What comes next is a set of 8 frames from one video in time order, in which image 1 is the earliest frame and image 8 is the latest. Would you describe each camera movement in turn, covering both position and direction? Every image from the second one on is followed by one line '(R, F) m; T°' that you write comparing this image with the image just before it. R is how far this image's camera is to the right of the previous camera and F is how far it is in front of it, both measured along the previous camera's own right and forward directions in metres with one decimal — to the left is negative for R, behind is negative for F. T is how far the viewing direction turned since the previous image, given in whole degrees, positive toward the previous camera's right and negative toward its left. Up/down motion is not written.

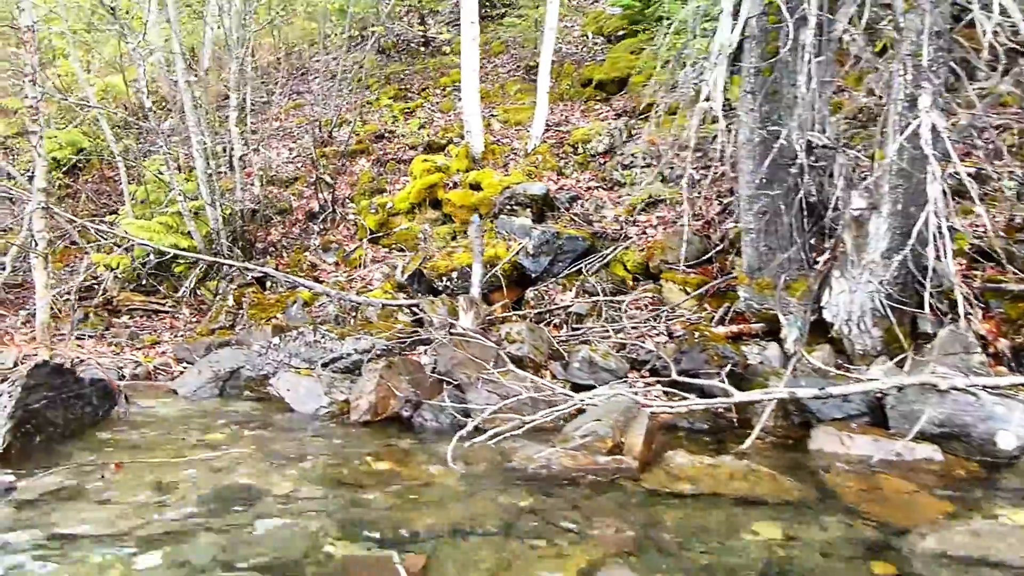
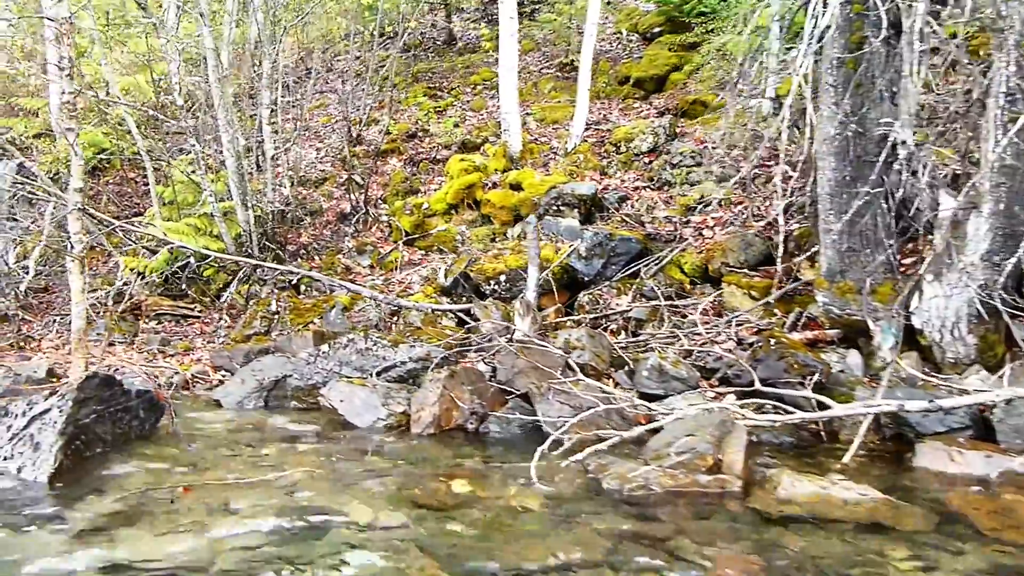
(-0.4, +0.5) m; 0°
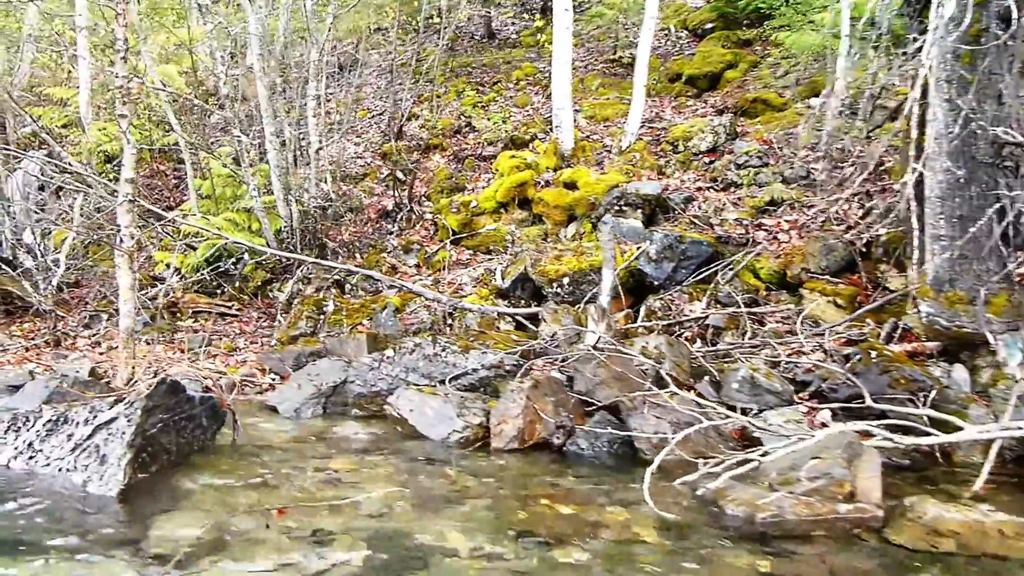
(-0.5, +0.5) m; 0°
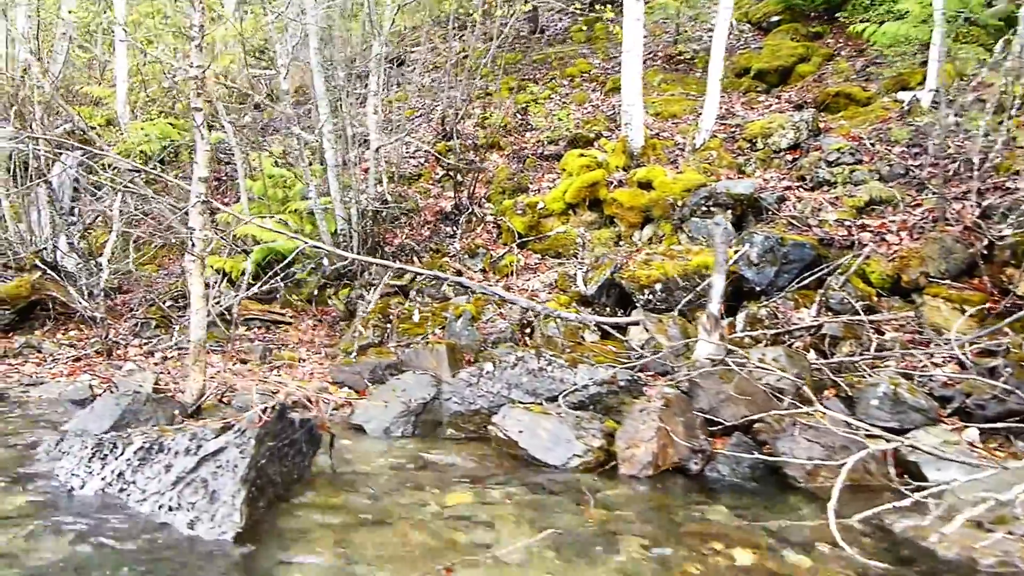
(-0.6, +0.7) m; 0°
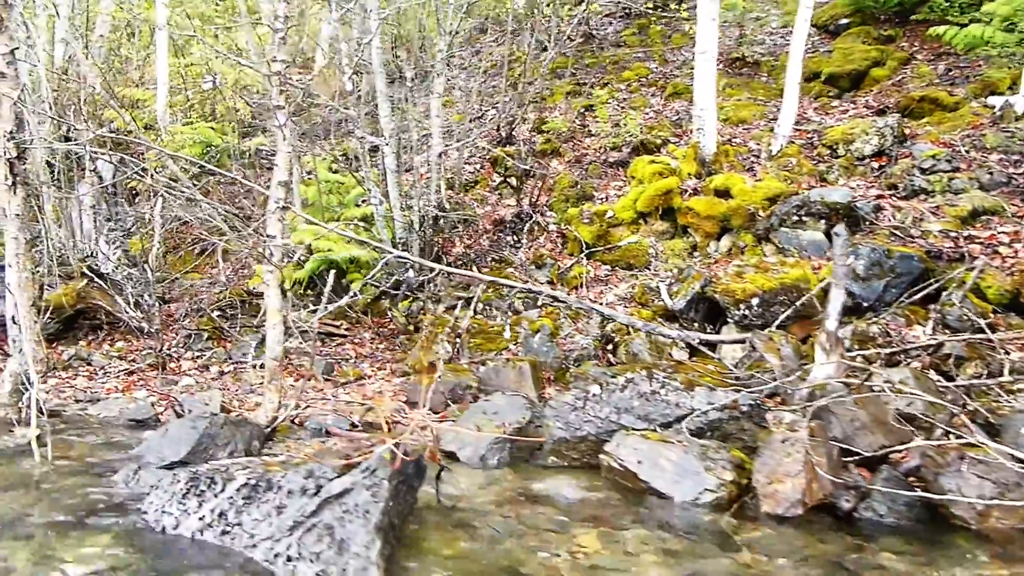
(-0.5, +0.6) m; -1°
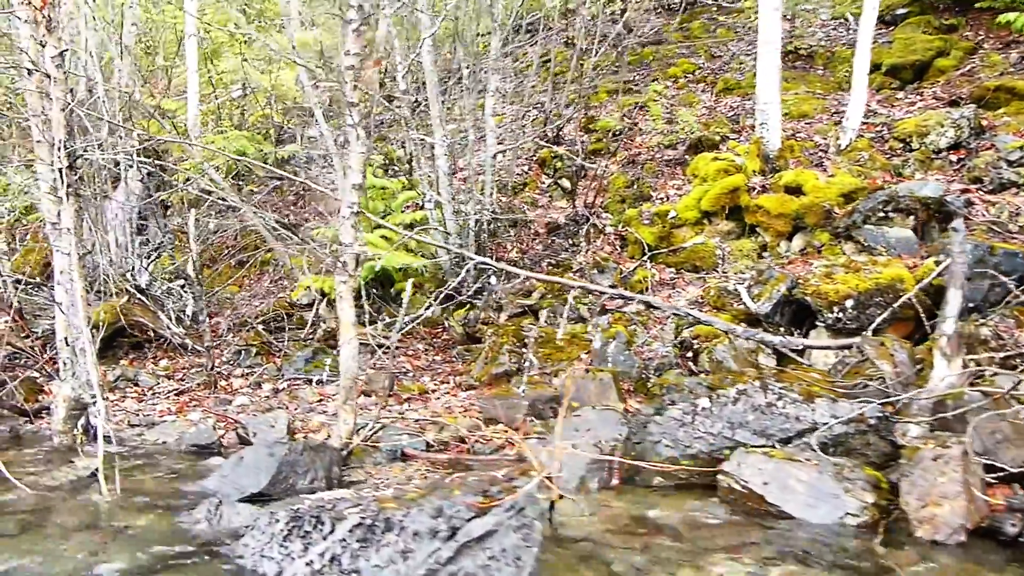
(-0.4, +0.5) m; -1°
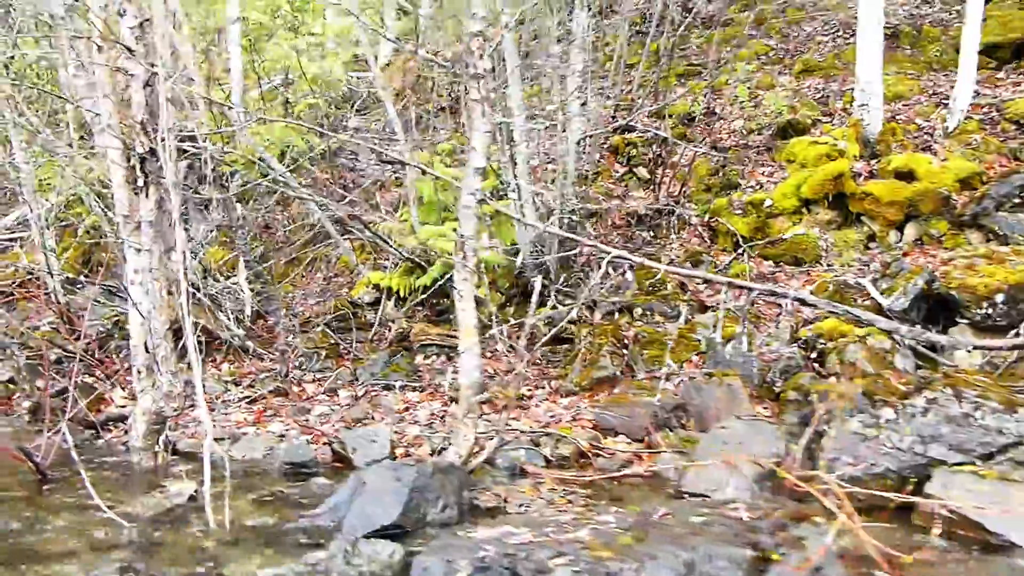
(-0.6, +0.8) m; 0°
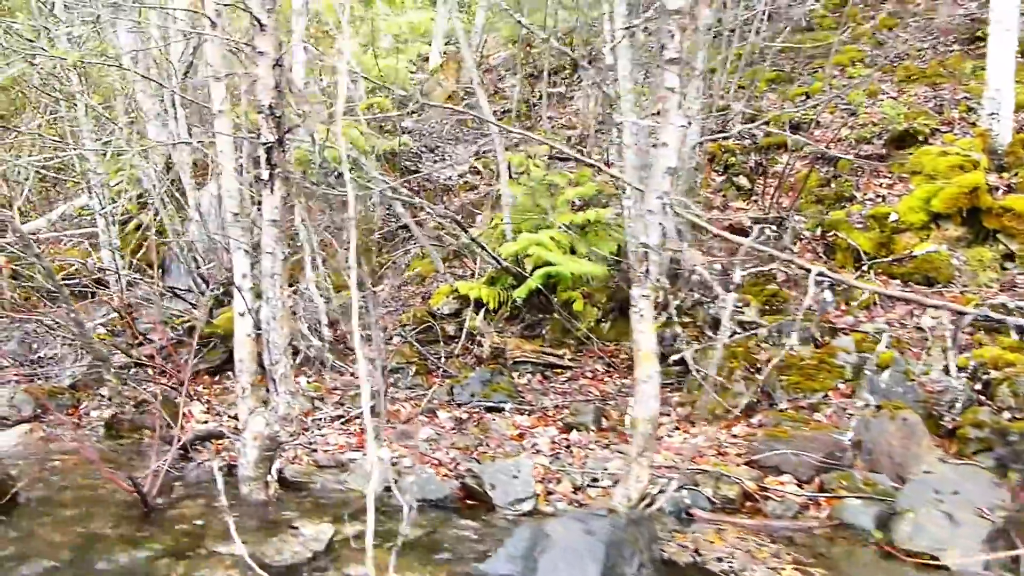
(-0.7, +0.8) m; 0°
